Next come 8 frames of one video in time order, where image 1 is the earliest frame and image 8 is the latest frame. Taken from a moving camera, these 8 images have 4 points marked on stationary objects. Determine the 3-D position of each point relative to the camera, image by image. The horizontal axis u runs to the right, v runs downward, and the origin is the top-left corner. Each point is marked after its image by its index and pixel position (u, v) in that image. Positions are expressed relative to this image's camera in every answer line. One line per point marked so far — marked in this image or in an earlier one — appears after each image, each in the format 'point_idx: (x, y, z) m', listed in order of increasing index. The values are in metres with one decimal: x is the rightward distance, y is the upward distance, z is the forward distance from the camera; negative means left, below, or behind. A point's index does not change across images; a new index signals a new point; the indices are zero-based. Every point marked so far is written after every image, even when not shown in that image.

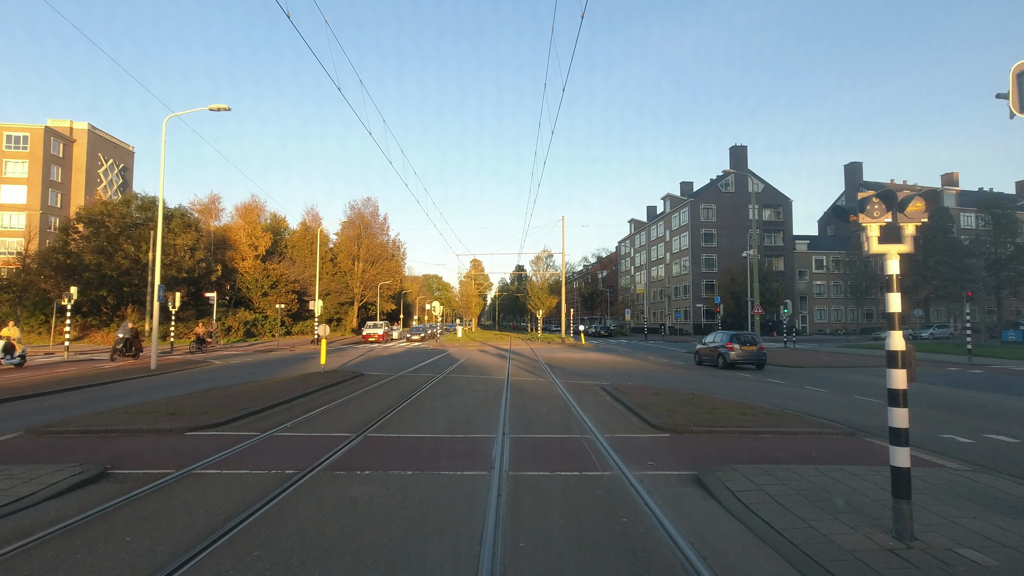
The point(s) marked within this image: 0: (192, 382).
0: (-9.6, -2.8, +17.6) m
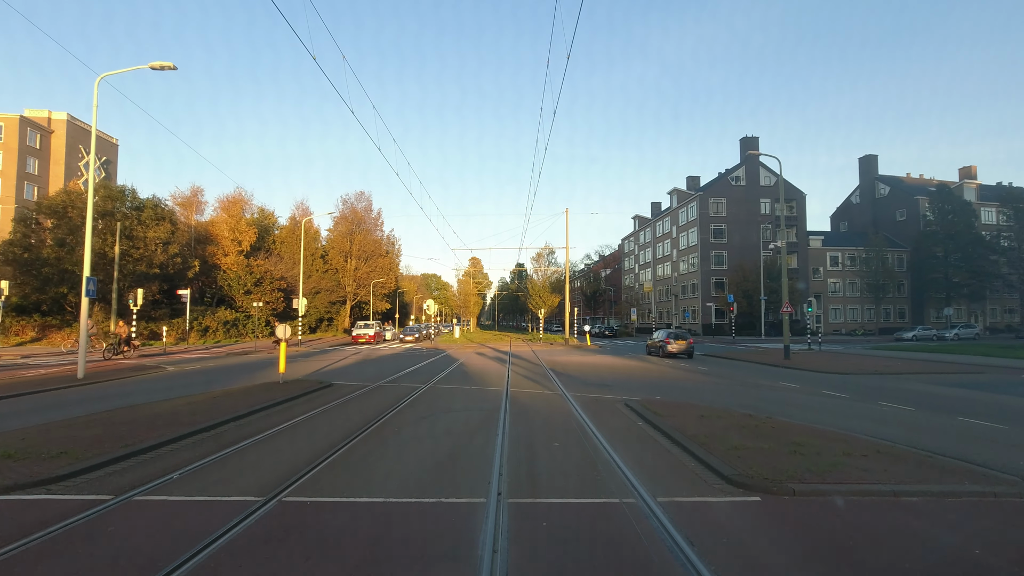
0: (-9.6, -2.7, +14.8) m
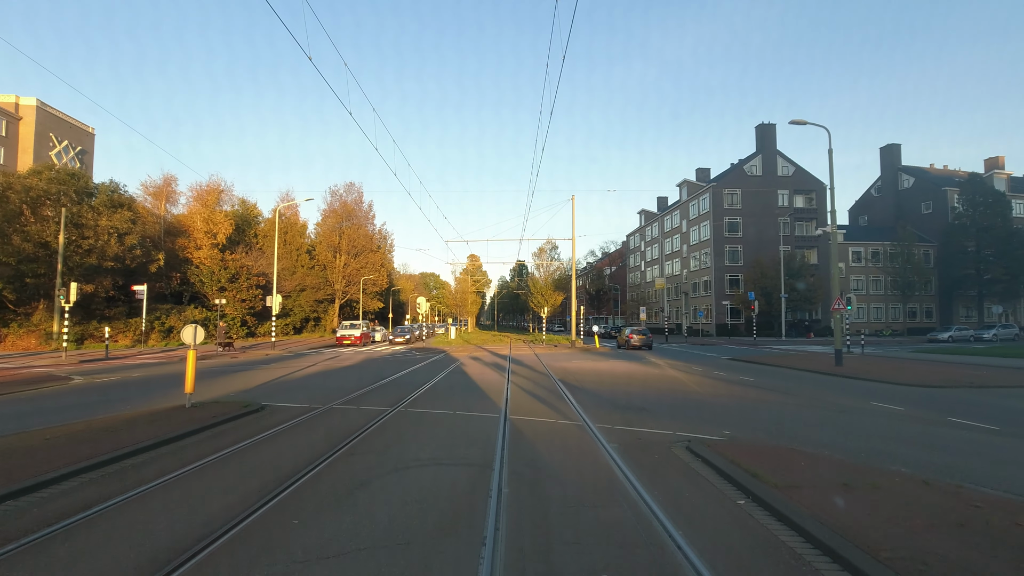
0: (-9.6, -2.4, +11.0) m
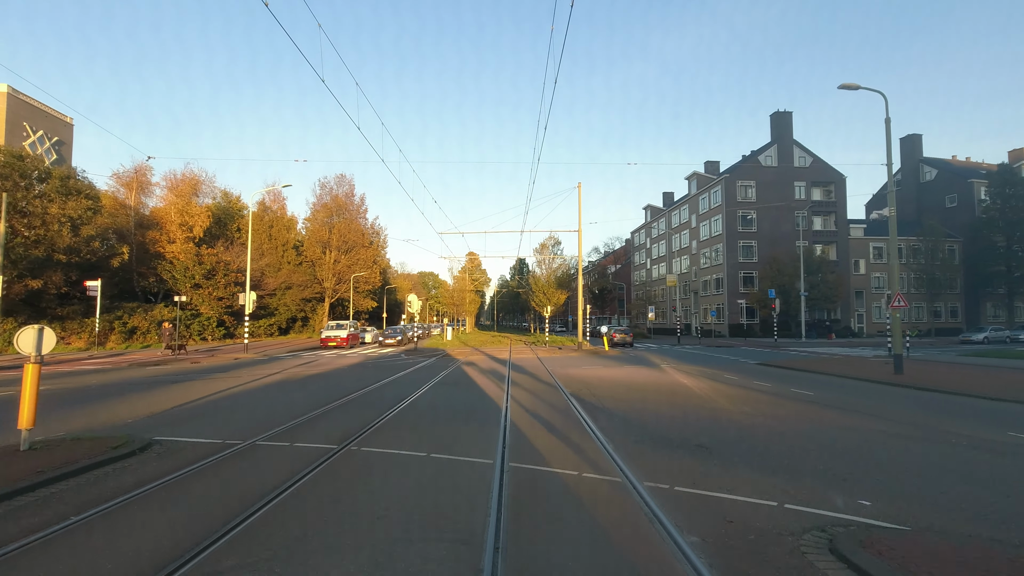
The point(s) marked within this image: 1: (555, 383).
0: (-9.6, -2.3, +7.9) m
1: (+1.4, -3.1, +19.4) m
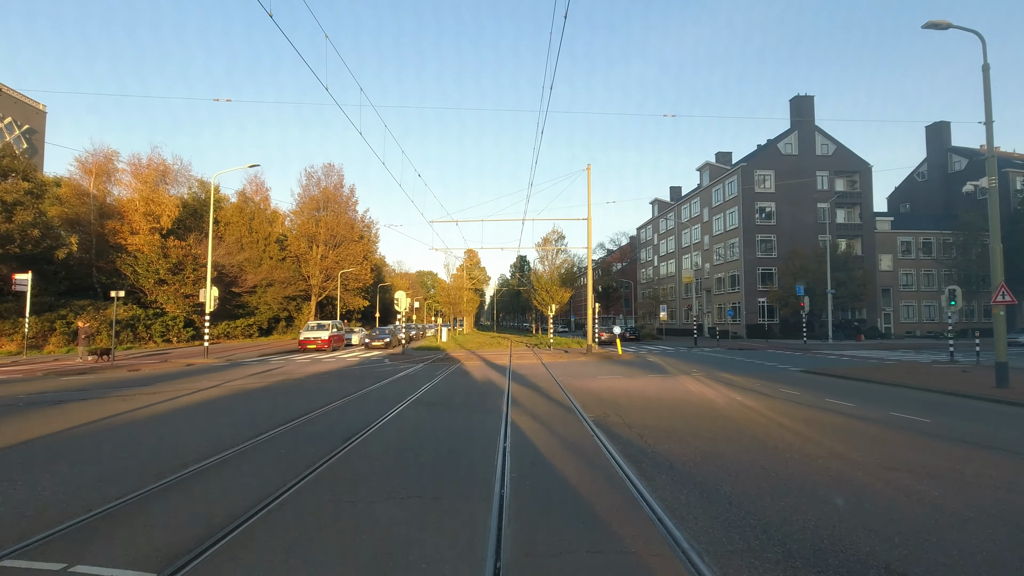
0: (-9.6, -2.0, +4.3) m
1: (+1.4, -2.9, +15.7) m
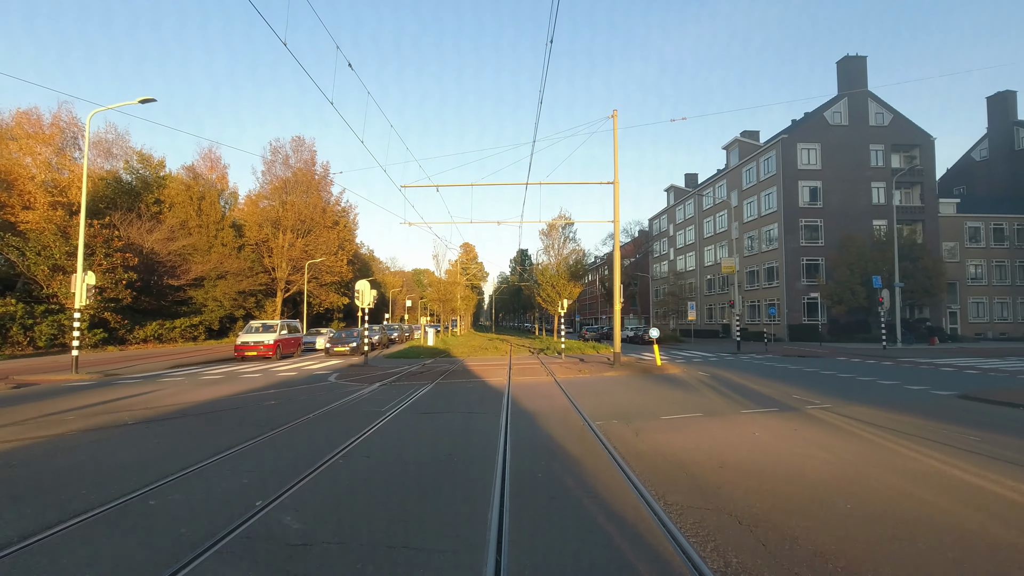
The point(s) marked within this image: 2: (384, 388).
0: (-9.6, -1.6, -2.9) m
1: (+1.4, -2.4, +8.6) m
2: (-3.8, -2.9, +16.6) m
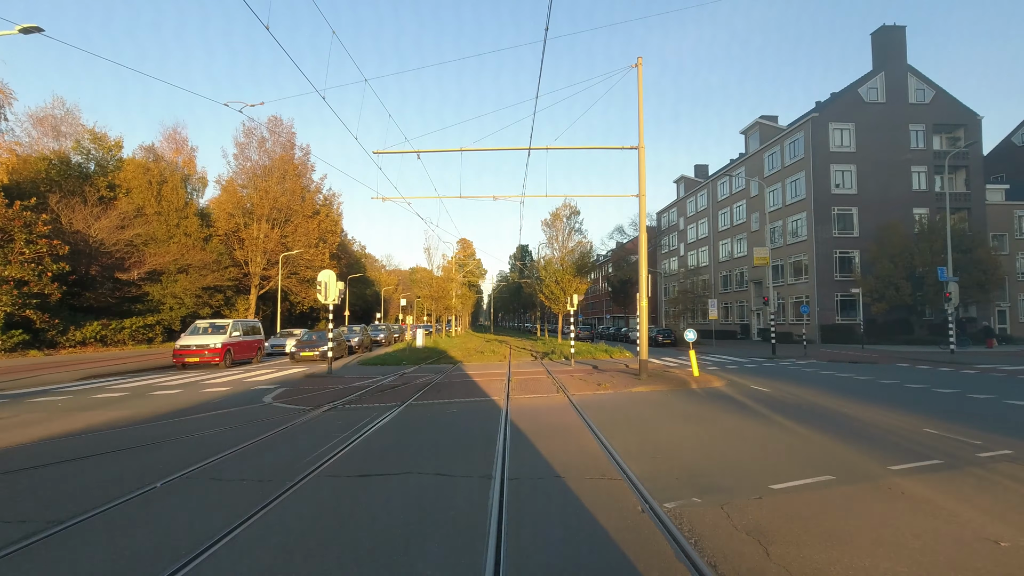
0: (-9.6, -1.3, -7.0) m
1: (+1.4, -2.2, +4.4) m
2: (-3.8, -2.6, +12.4) m
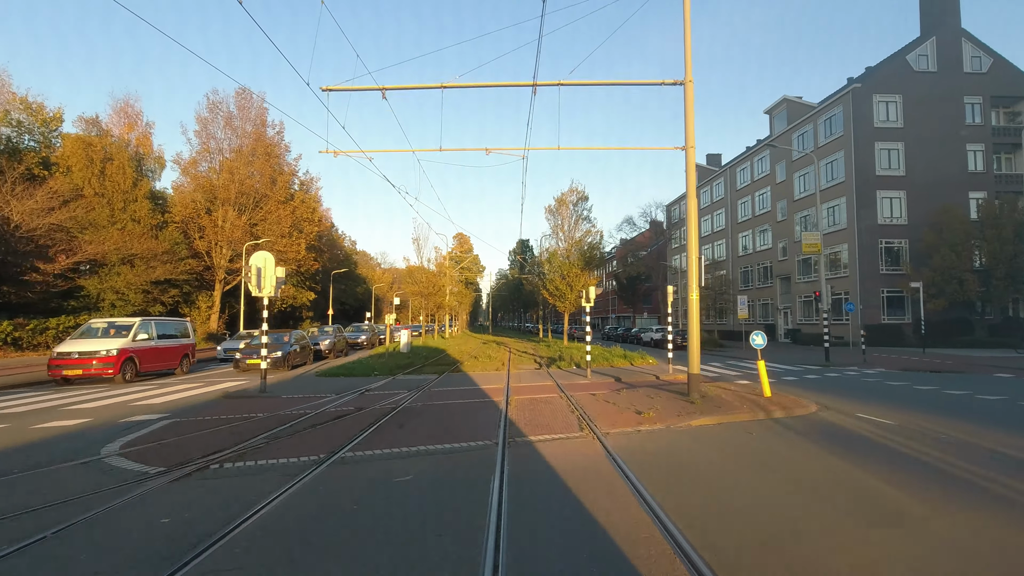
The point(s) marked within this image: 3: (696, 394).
0: (-9.6, -1.1, -11.6) m
1: (+1.4, -1.9, -0.1) m
2: (-3.8, -2.3, +7.9) m
3: (+3.6, -2.2, +11.5) m
